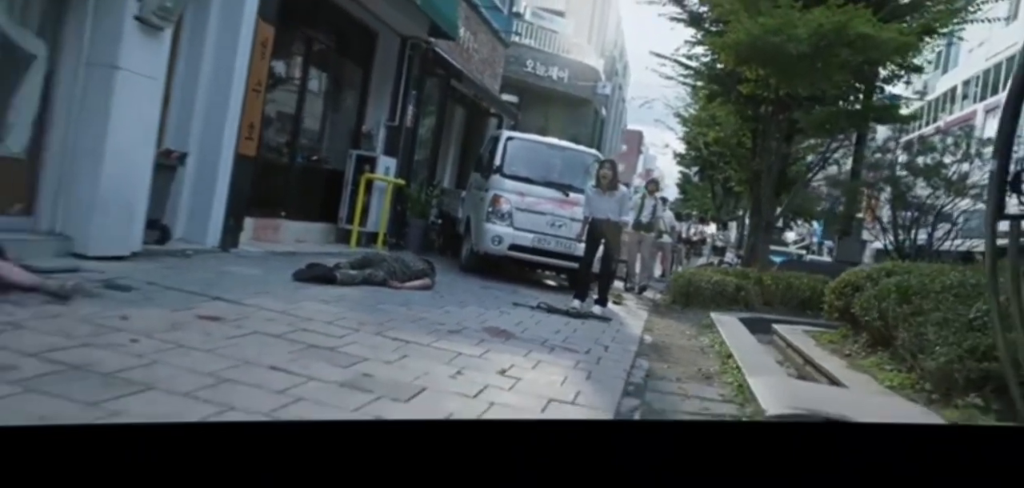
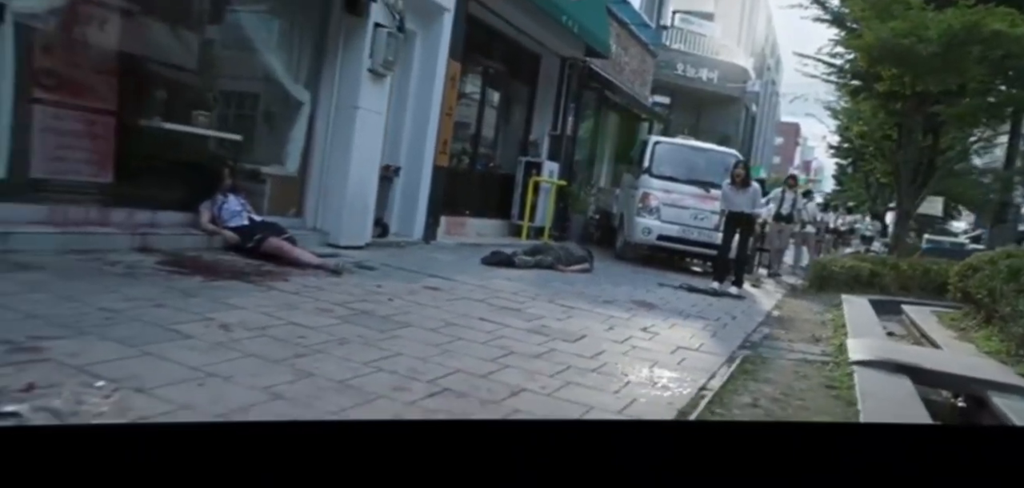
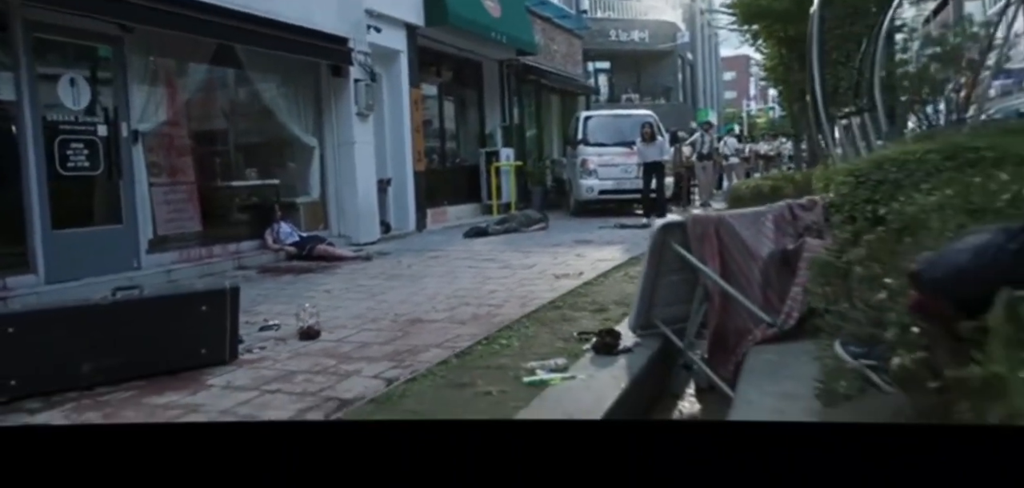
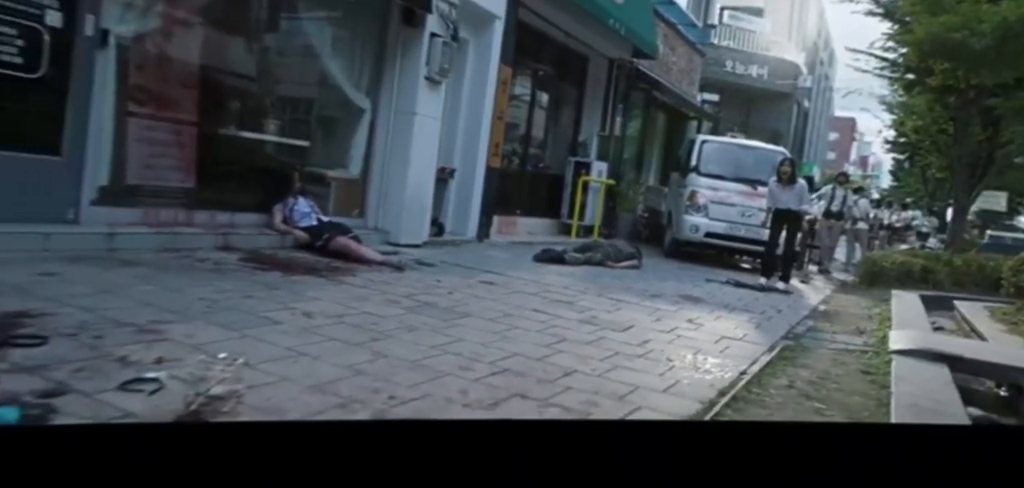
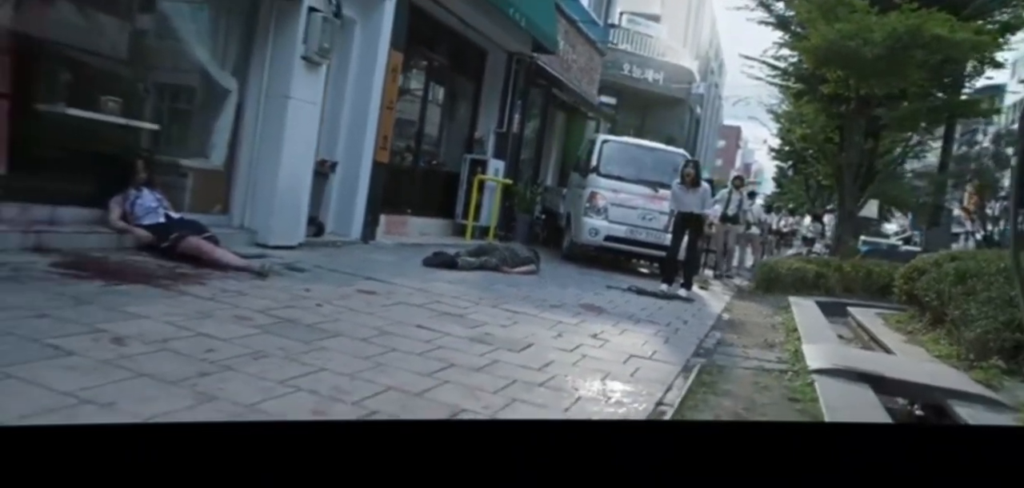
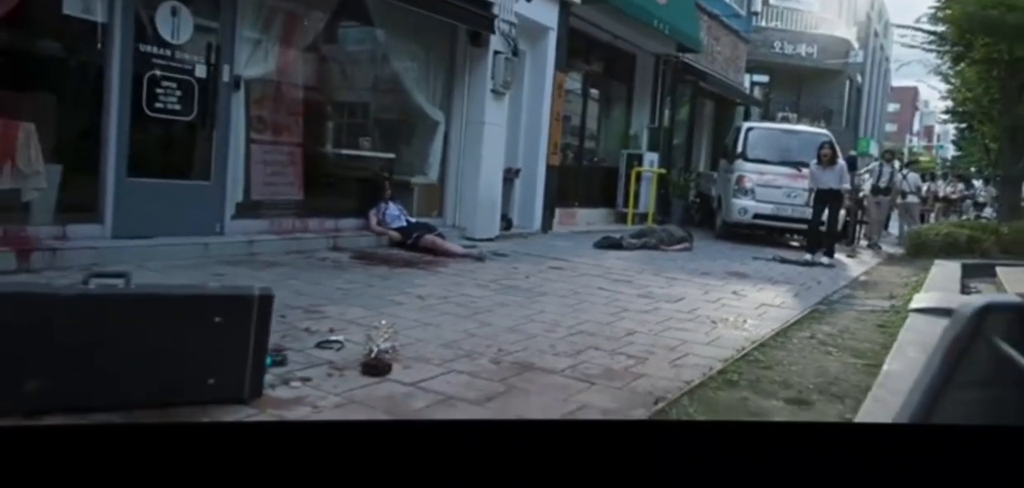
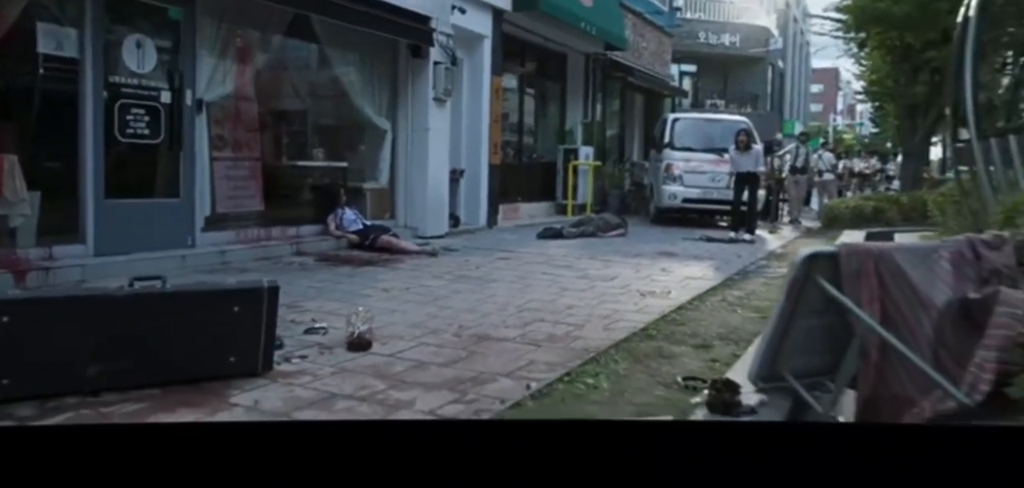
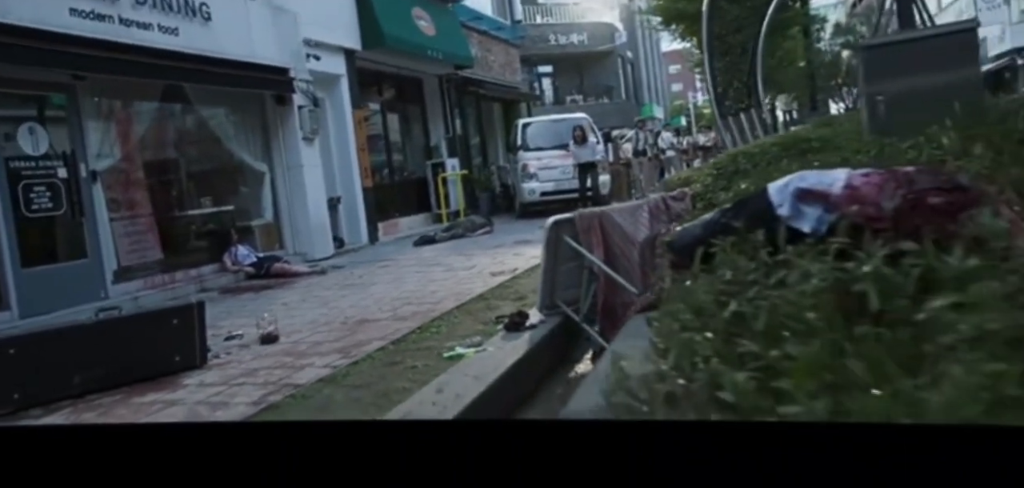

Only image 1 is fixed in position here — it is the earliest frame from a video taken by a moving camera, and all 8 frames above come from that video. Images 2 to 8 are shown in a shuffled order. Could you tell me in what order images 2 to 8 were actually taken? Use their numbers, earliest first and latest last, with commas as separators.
5, 2, 4, 6, 7, 3, 8
